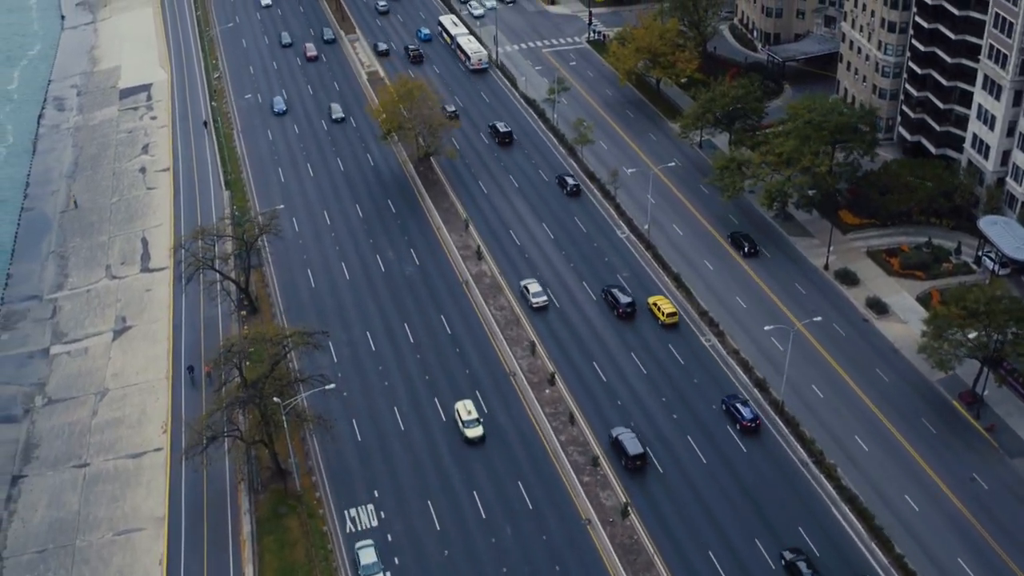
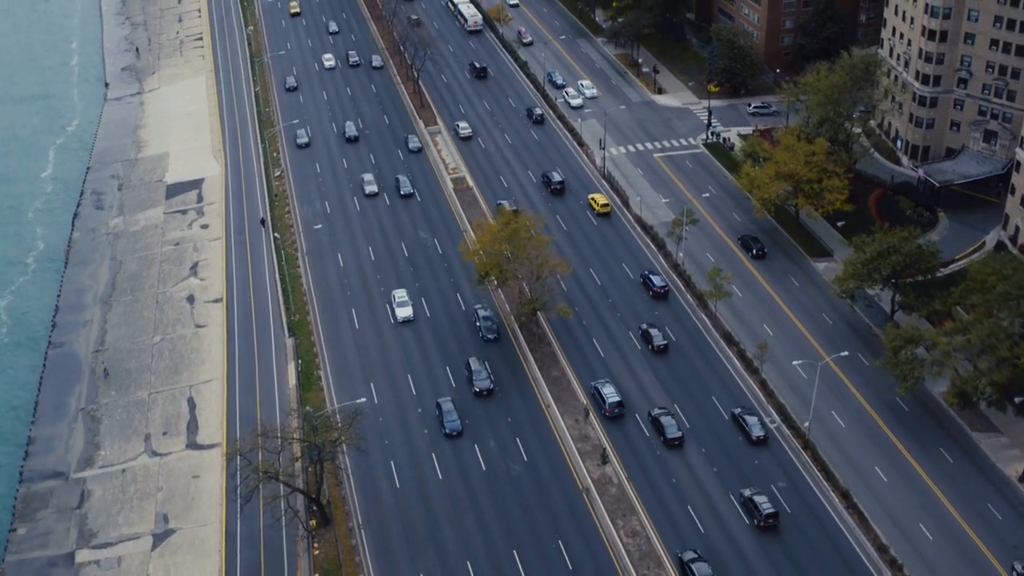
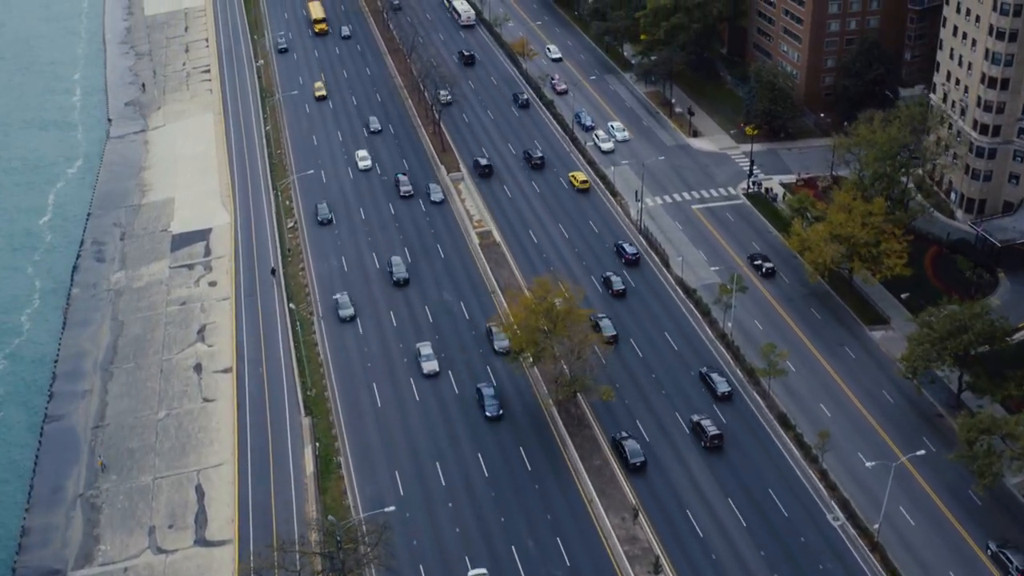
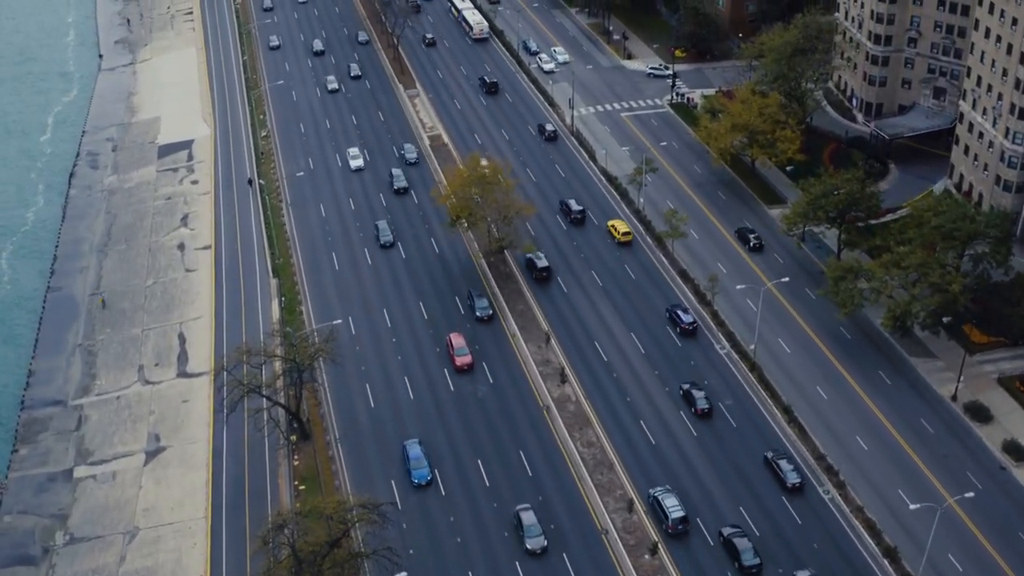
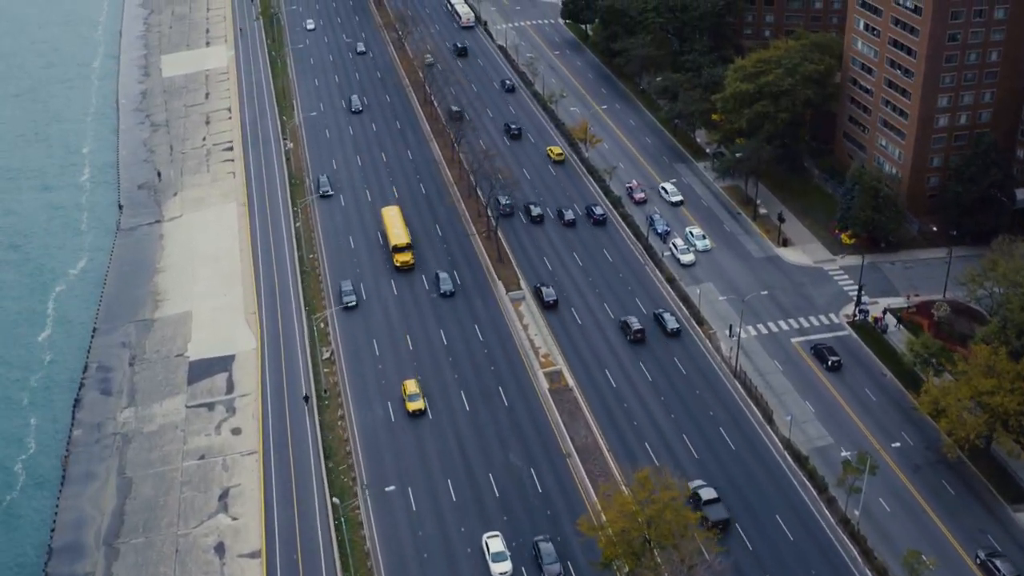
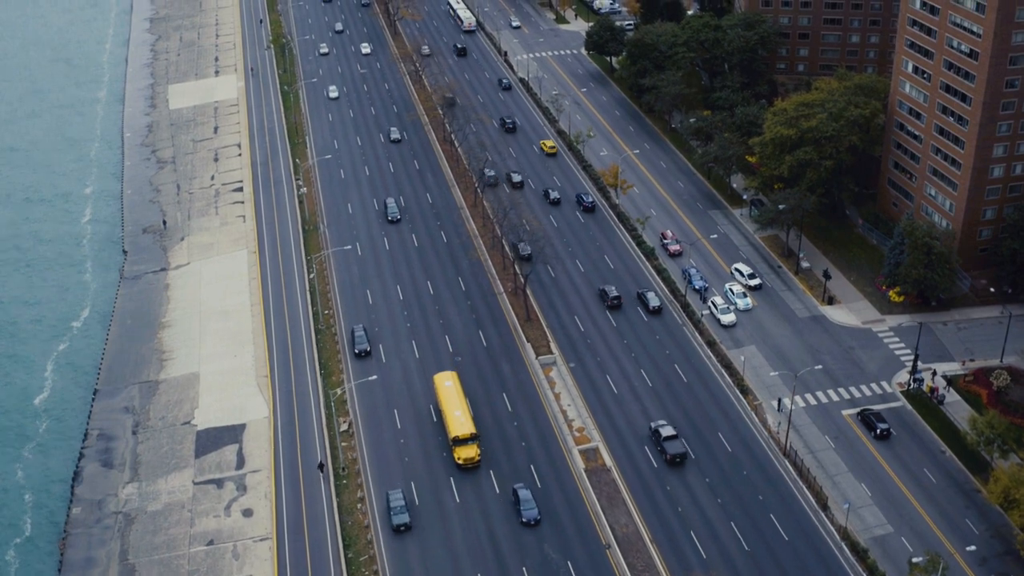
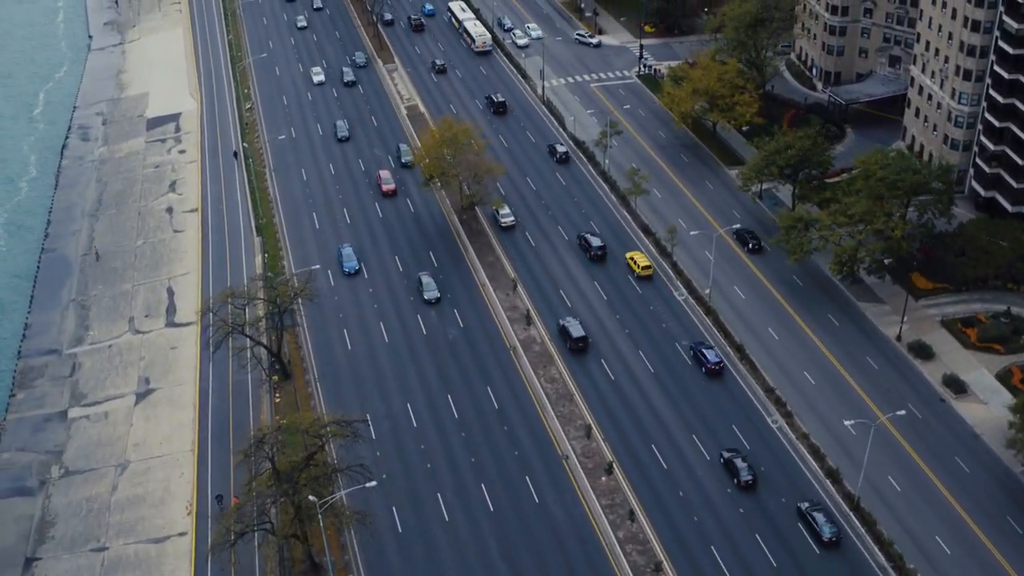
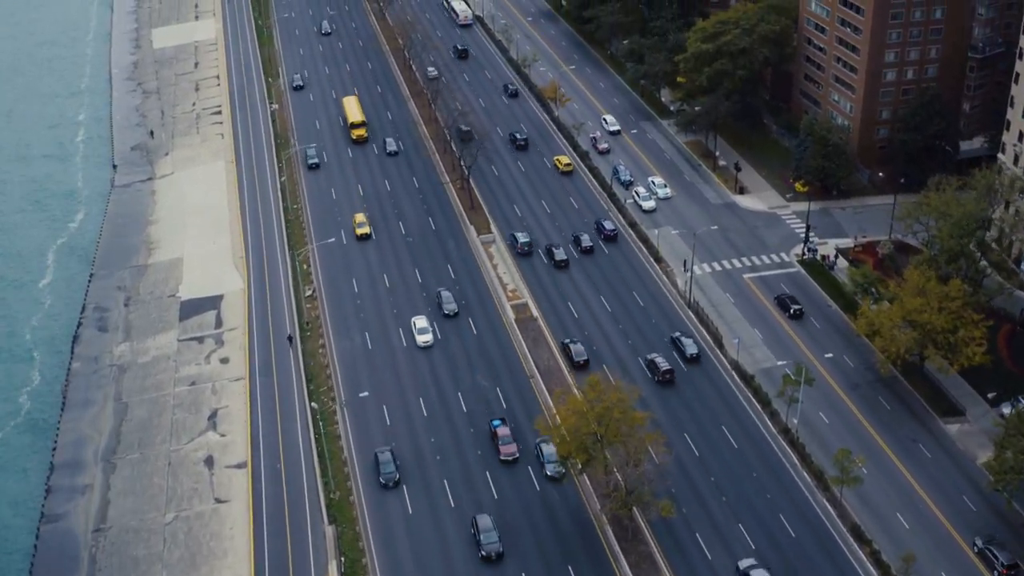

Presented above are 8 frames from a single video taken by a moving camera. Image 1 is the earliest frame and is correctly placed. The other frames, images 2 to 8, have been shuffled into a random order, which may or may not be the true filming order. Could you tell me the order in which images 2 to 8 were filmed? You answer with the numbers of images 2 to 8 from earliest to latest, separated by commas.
7, 4, 2, 3, 8, 5, 6
